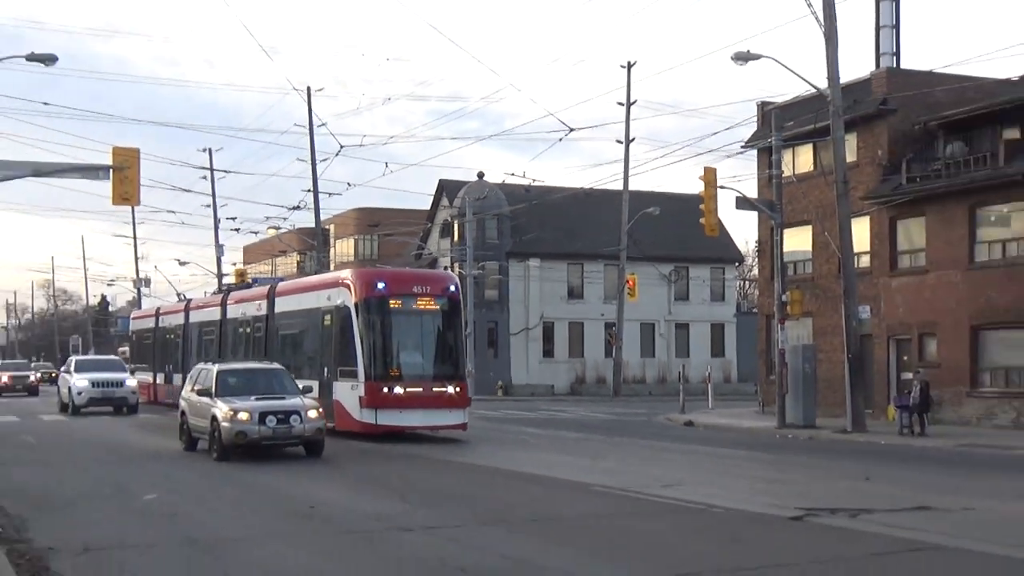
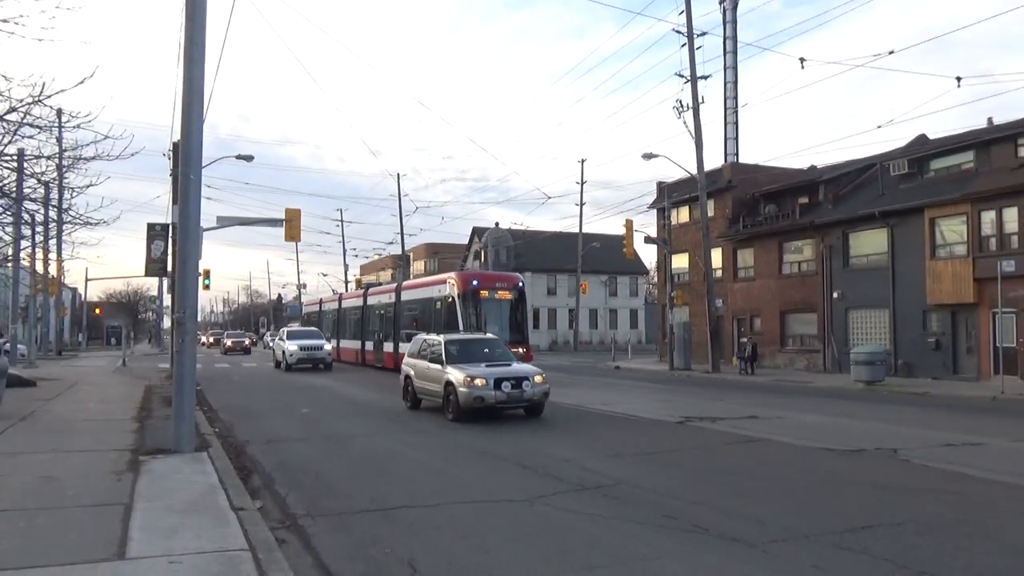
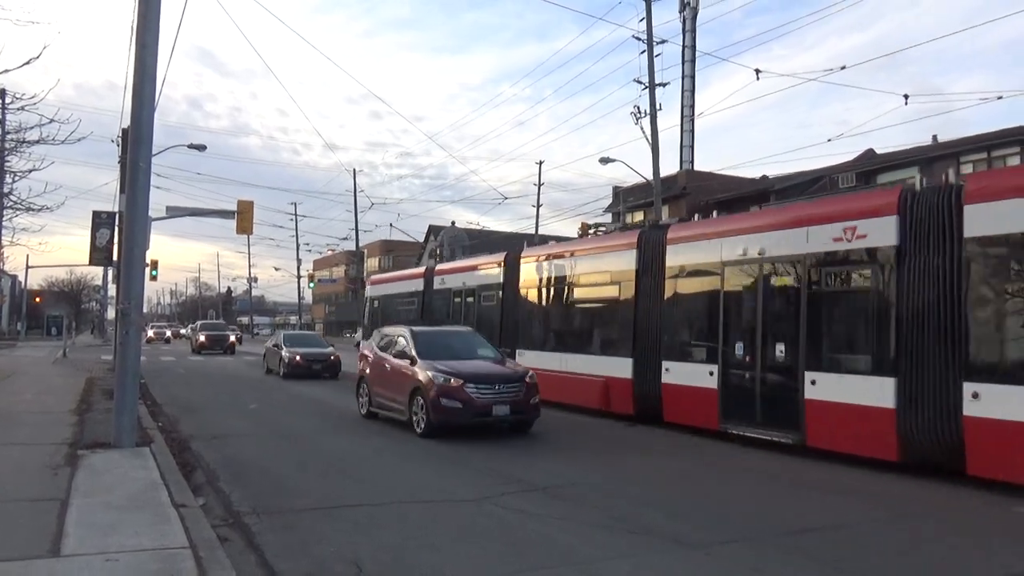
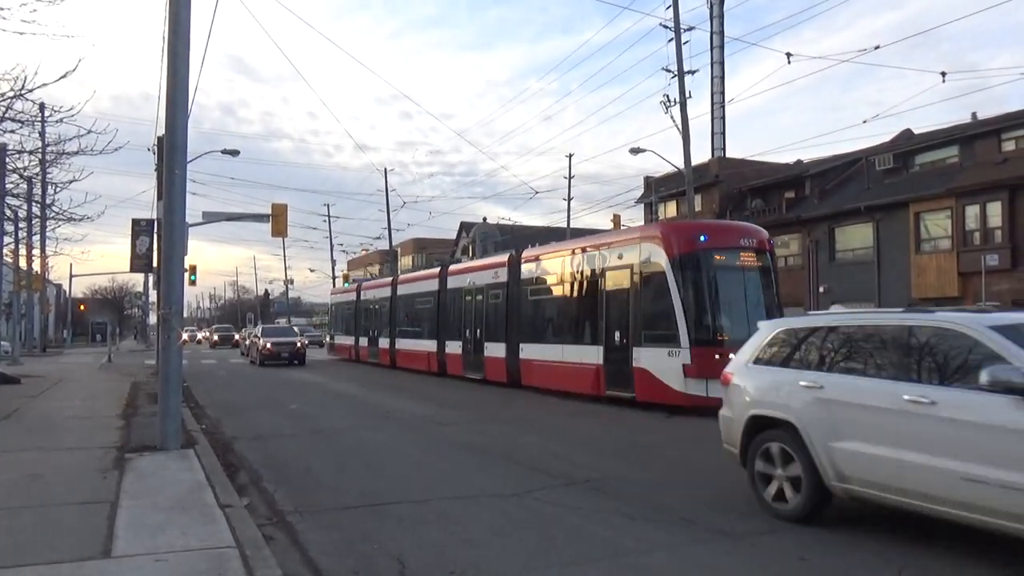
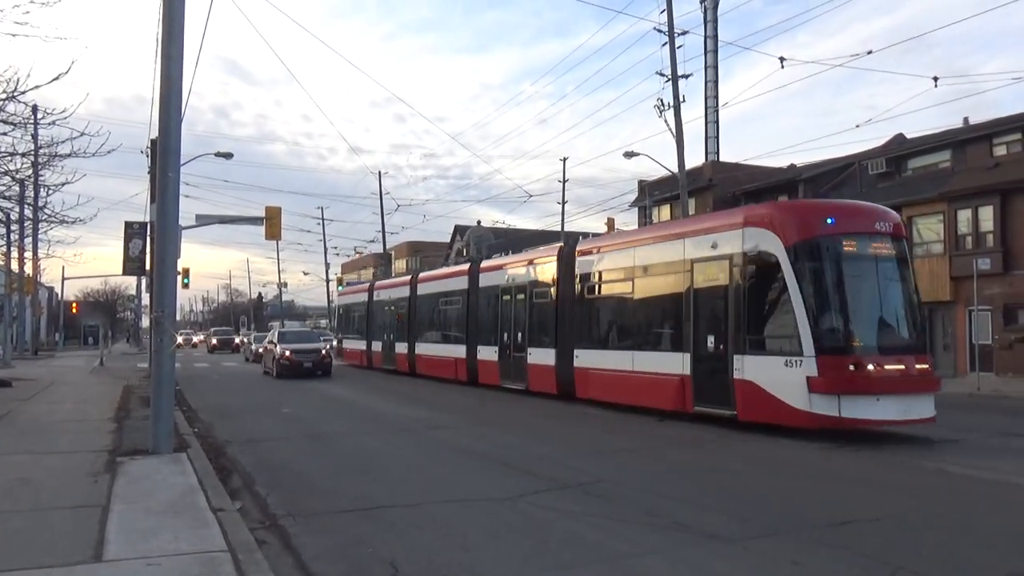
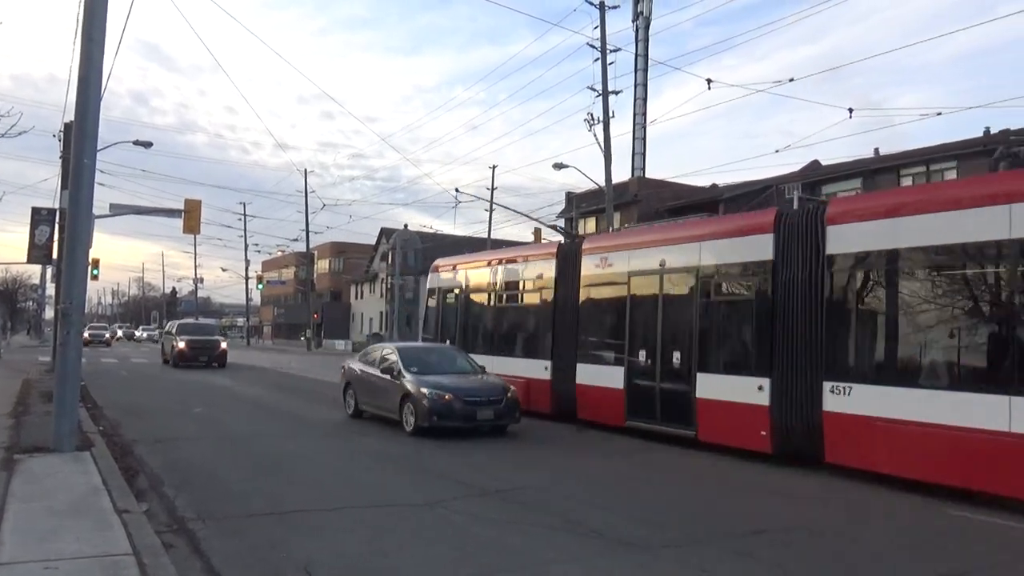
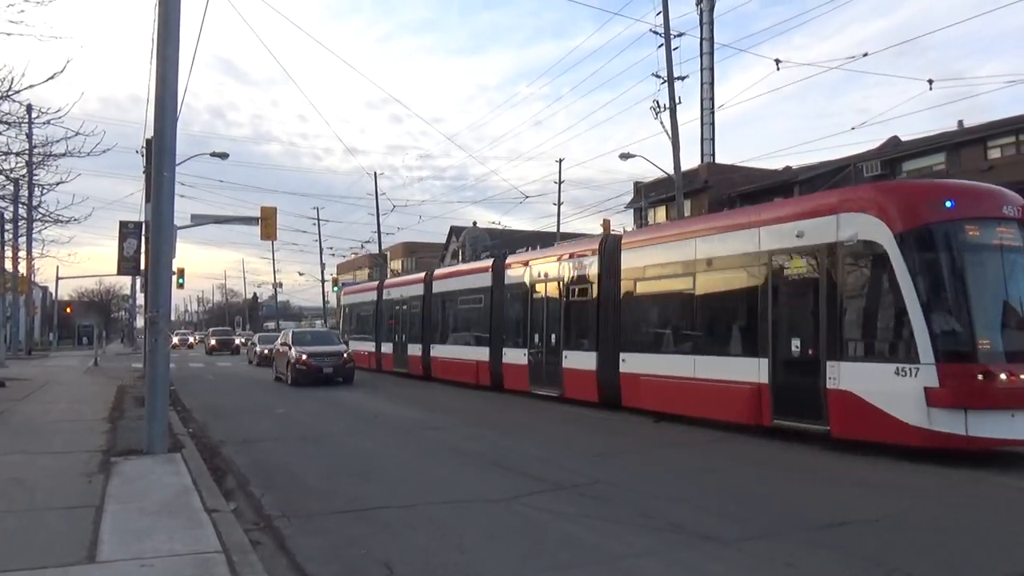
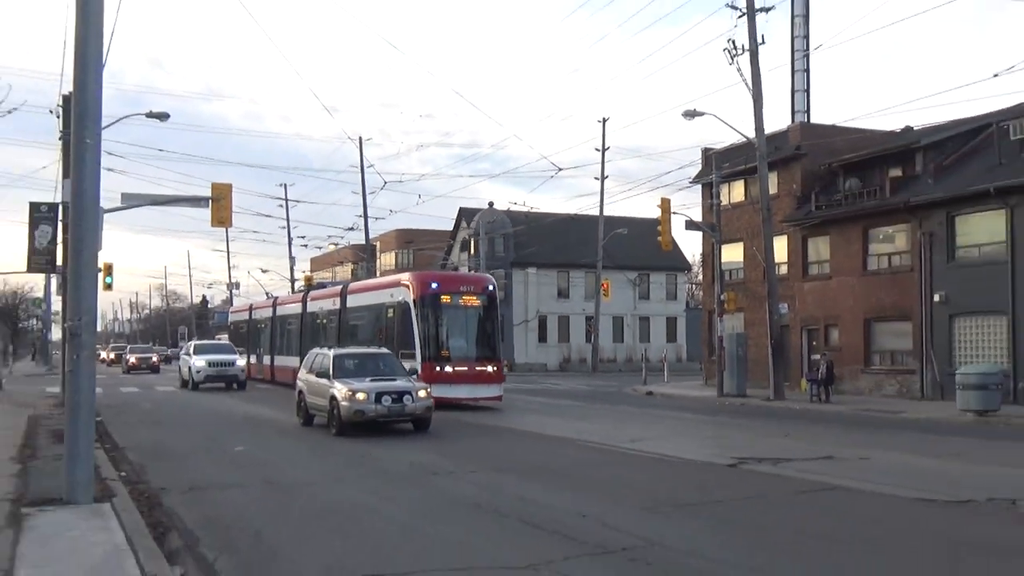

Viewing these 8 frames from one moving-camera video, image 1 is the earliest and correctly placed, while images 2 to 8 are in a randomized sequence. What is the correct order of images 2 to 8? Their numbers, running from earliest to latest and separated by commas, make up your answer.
8, 2, 4, 5, 7, 3, 6
